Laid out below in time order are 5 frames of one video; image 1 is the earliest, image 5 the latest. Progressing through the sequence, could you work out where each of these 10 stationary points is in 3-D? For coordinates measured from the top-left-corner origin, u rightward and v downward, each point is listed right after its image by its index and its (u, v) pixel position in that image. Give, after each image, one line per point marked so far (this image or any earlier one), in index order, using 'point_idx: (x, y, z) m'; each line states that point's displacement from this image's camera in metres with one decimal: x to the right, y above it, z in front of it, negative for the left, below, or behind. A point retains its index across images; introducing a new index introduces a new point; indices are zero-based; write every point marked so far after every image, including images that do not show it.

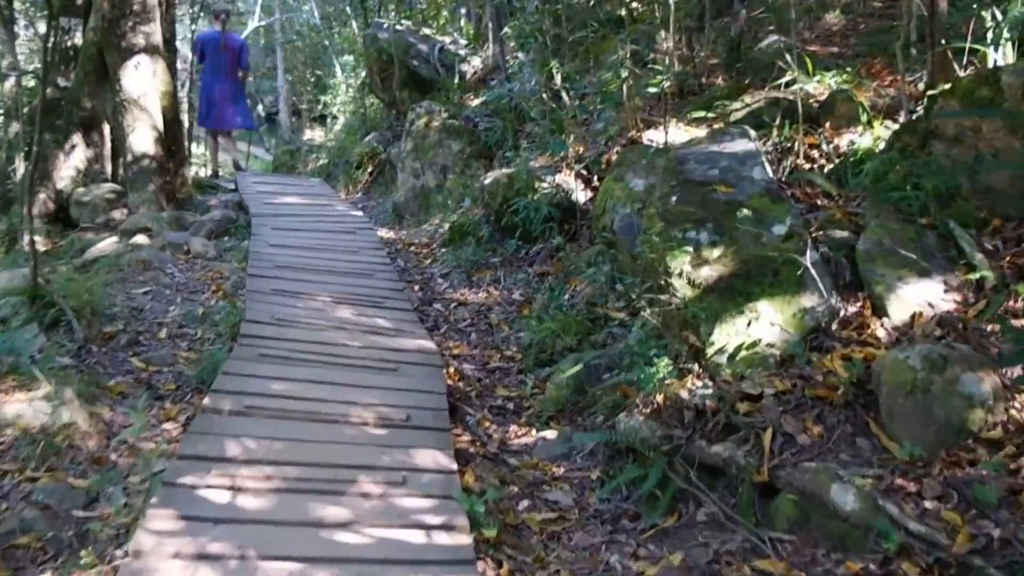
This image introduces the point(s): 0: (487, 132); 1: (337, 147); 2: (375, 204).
0: (-0.2, +1.0, +7.1) m
1: (-1.7, +1.3, +11.2) m
2: (-1.0, +0.6, +8.1) m
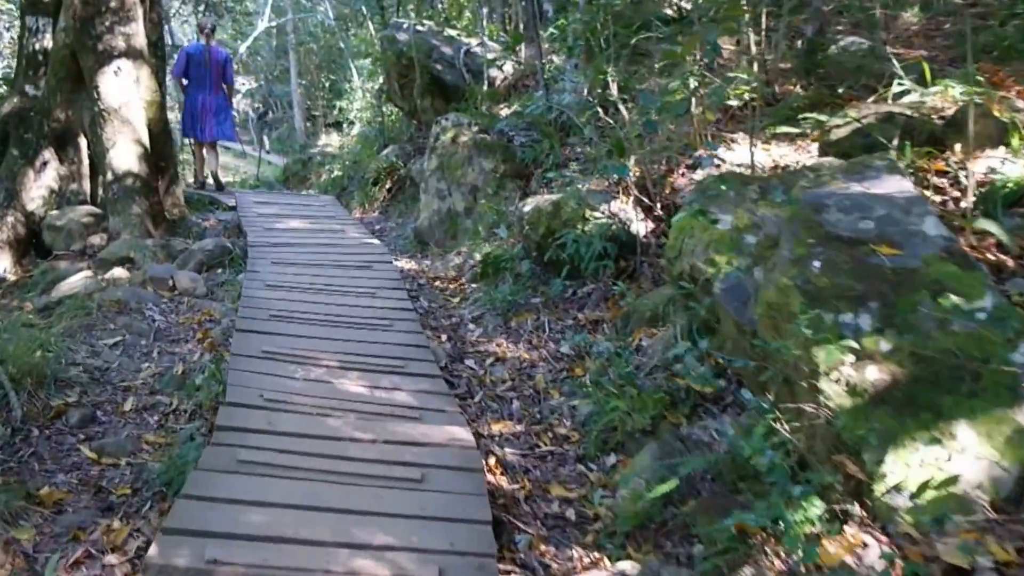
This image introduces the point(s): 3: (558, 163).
0: (+0.1, +0.7, +6.1) m
1: (-1.4, +1.1, +10.2) m
2: (-0.7, +0.4, +7.1) m
3: (+0.2, +0.6, +5.8) m
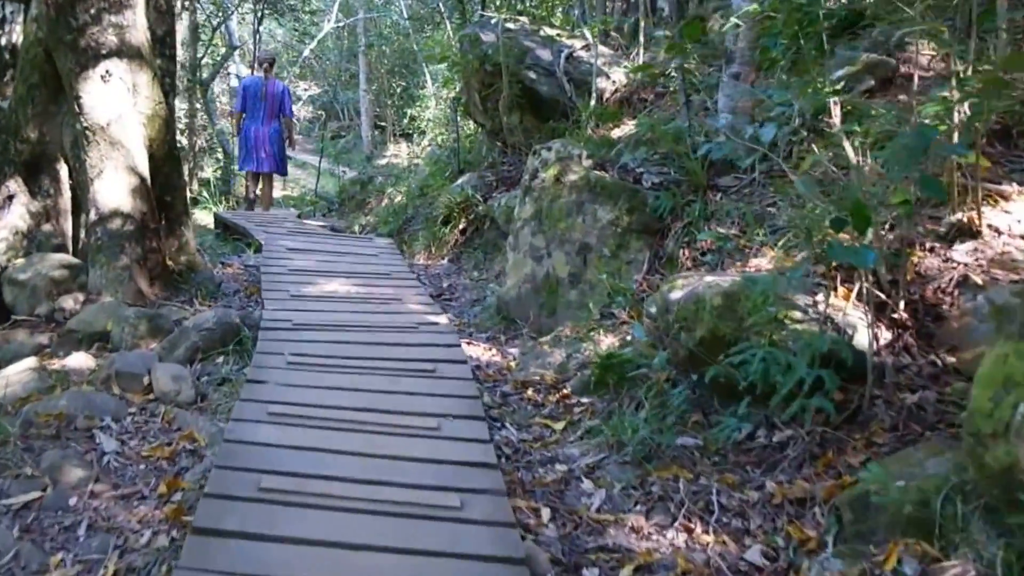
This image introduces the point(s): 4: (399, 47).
0: (+0.5, +0.4, +4.3) m
1: (-0.7, +0.8, +8.5) m
2: (-0.2, 0.0, +5.3) m
3: (+0.7, +0.3, +4.0) m
4: (-1.6, +3.3, +15.8) m
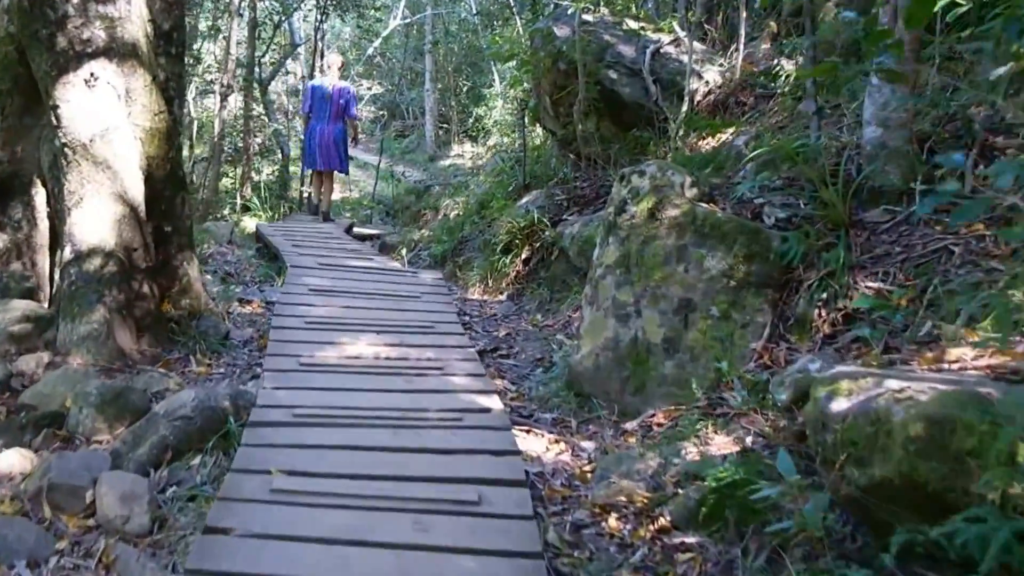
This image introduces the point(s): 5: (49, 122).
0: (+0.7, +0.1, +3.1) m
1: (-0.2, +0.6, +7.4) m
2: (+0.1, -0.2, +4.2) m
3: (+0.9, 0.0, +2.8) m
4: (-0.7, +3.1, +14.7) m
5: (-1.7, +0.6, +4.1) m
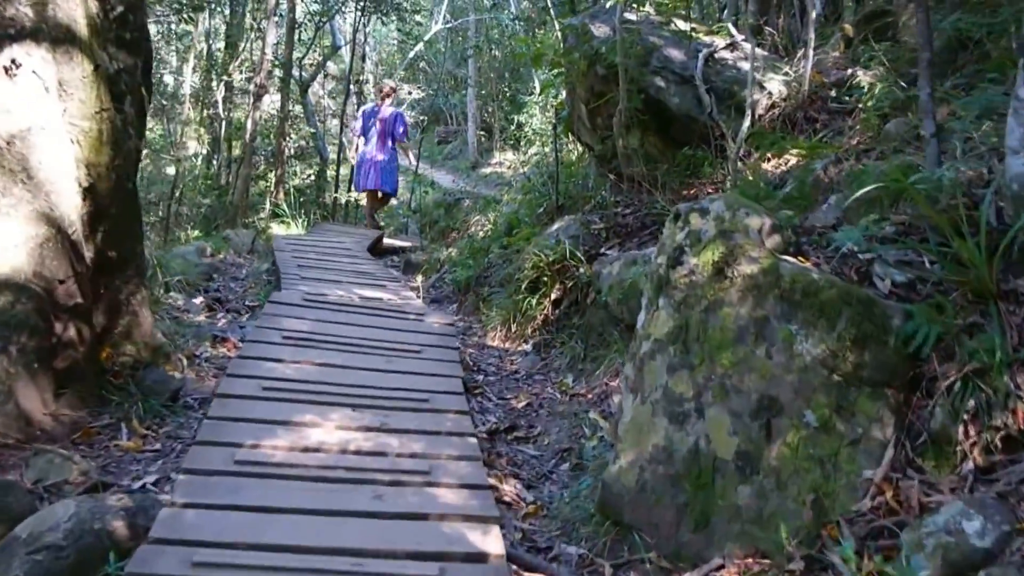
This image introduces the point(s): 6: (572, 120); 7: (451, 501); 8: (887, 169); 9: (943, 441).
0: (+0.8, -0.1, +2.1) m
1: (0.0, +0.4, +6.4) m
2: (+0.1, -0.4, +3.2) m
3: (+0.9, -0.2, +1.8) m
4: (-0.1, +2.9, +13.7) m
5: (-1.6, +0.5, +3.2) m
6: (+0.3, +0.9, +5.9) m
7: (-0.1, -0.5, +2.6) m
8: (+1.2, +0.4, +3.6) m
9: (+0.8, -0.3, +2.2) m
